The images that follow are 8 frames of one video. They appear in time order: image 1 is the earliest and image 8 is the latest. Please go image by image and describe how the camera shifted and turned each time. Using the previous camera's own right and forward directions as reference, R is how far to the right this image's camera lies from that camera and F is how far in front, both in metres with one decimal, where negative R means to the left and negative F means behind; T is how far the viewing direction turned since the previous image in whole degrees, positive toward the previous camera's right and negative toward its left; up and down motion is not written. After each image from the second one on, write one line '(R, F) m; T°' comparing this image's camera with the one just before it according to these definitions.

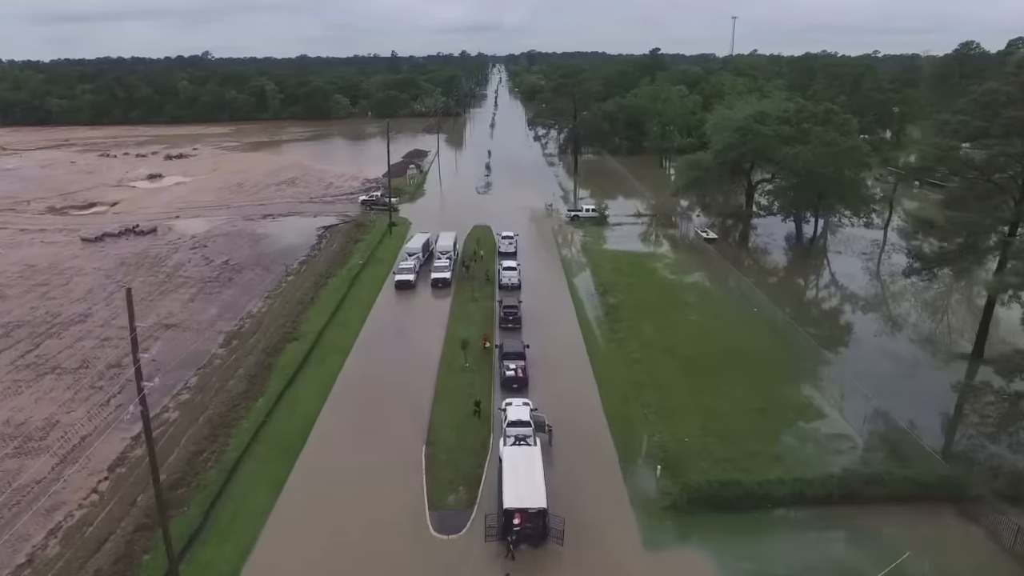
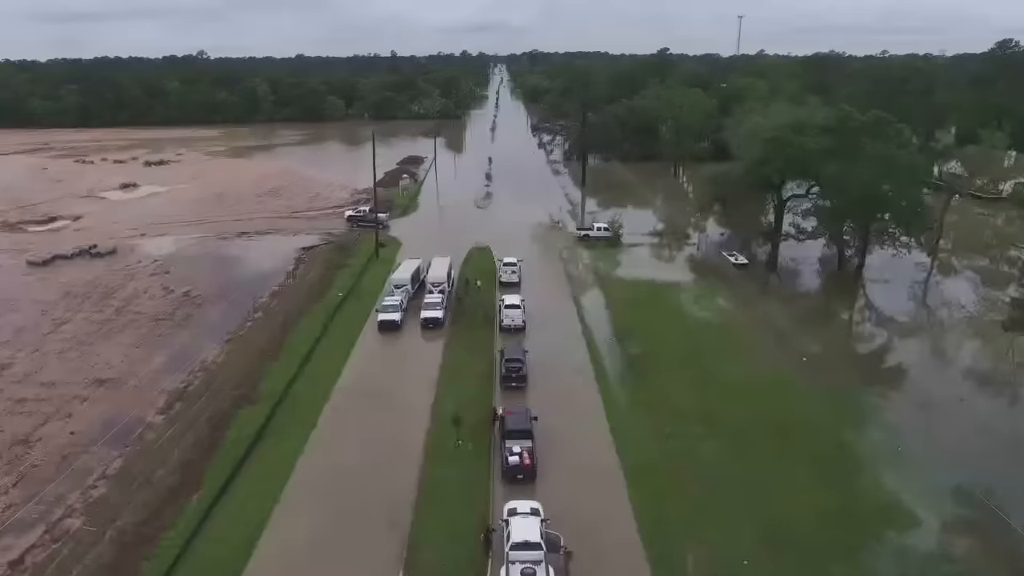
(-0.1, +4.0) m; 0°
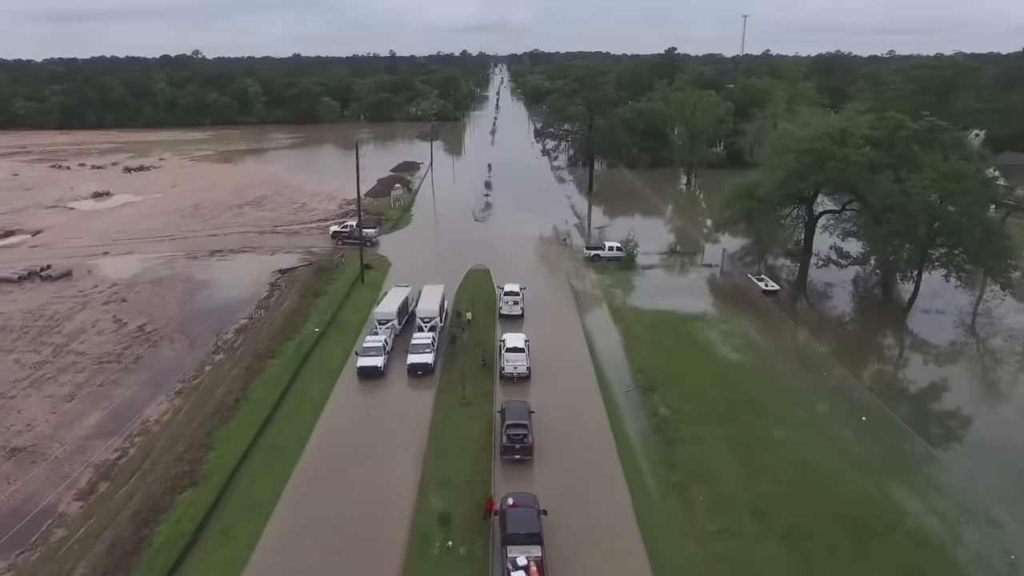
(-0.1, +3.5) m; 0°
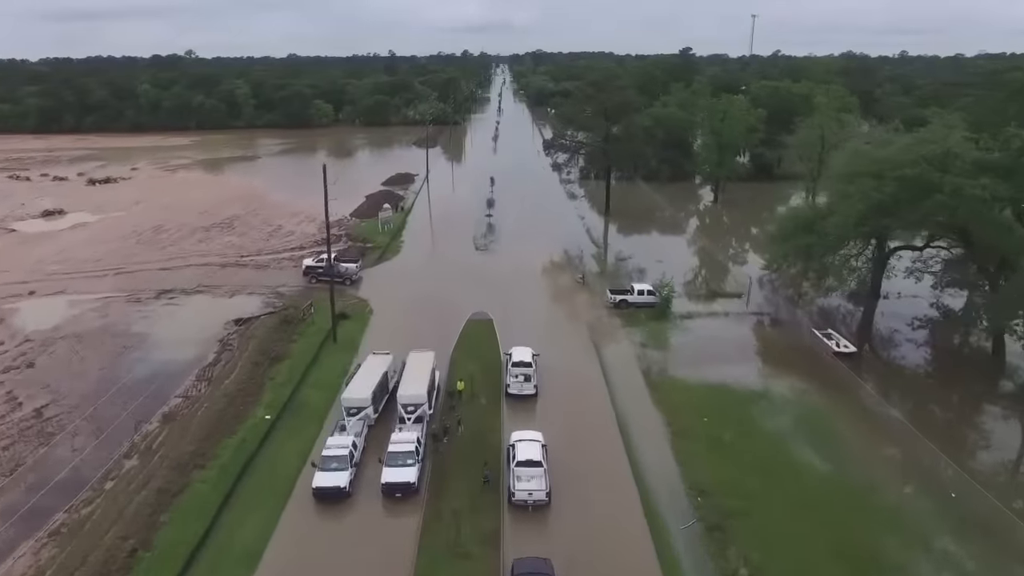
(-0.3, +5.5) m; 0°
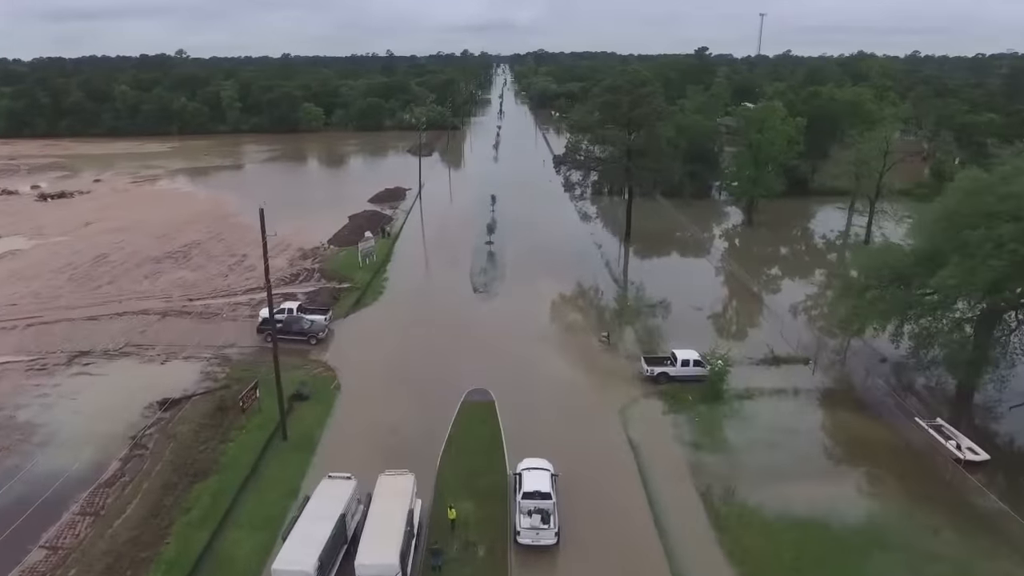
(-0.2, +5.7) m; 0°
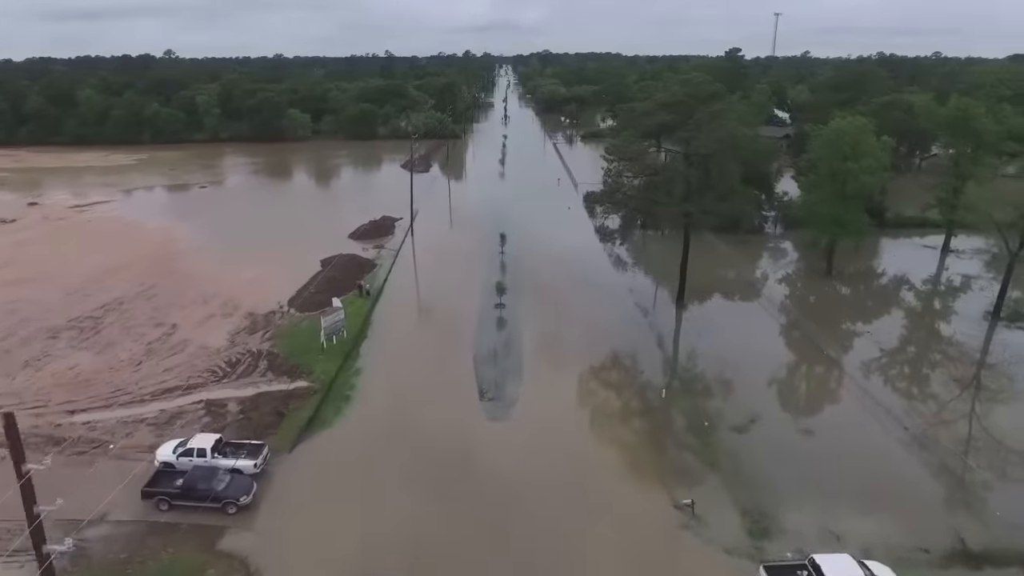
(-0.7, +8.2) m; 0°
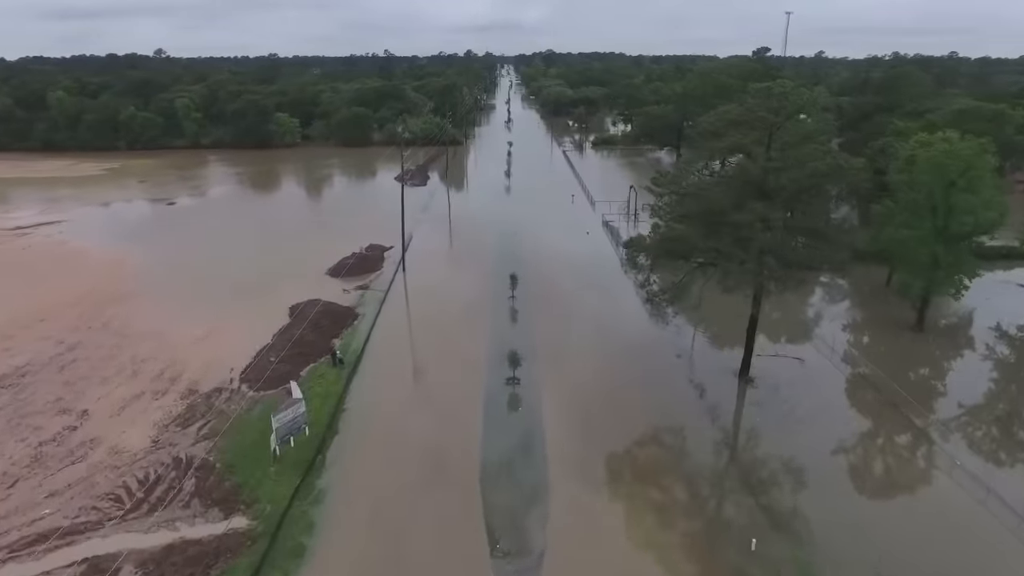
(-0.5, +6.0) m; 0°
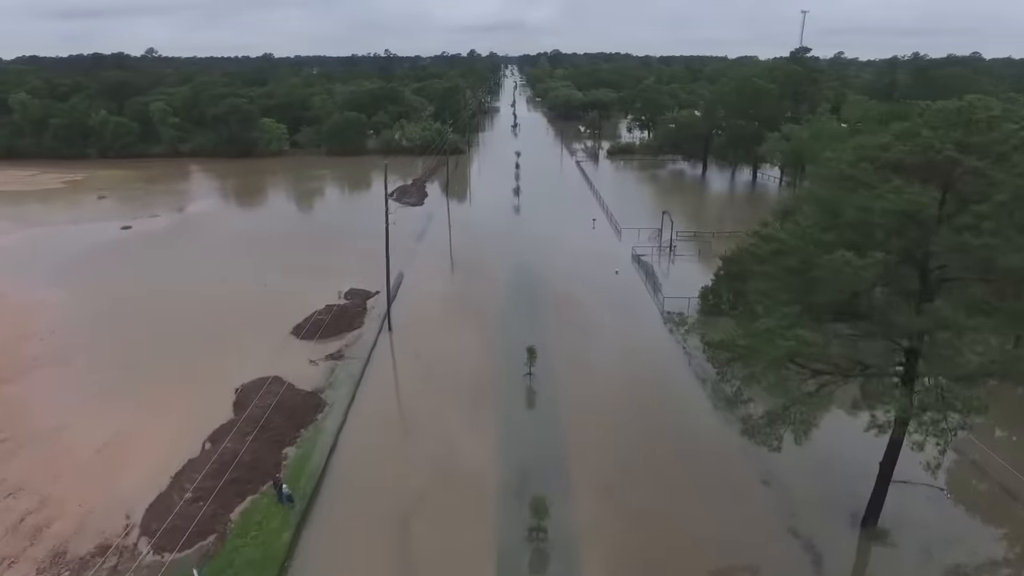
(-0.5, +6.5) m; 0°
